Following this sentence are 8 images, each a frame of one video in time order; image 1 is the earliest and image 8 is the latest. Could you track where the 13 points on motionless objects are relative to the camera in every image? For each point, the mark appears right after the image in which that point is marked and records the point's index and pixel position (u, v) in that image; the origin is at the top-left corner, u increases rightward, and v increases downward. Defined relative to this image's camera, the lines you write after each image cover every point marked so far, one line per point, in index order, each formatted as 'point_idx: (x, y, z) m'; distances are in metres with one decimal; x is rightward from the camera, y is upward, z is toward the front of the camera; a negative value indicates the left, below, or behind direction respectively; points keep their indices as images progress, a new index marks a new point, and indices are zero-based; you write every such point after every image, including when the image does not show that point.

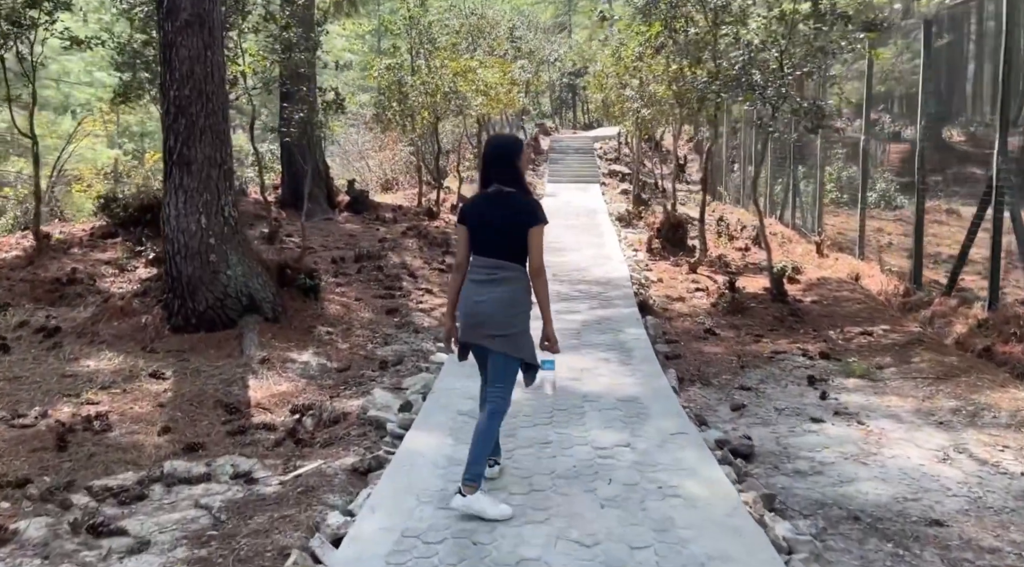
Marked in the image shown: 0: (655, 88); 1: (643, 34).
0: (+2.6, +3.3, +15.0) m
1: (+2.0, +3.7, +13.1) m
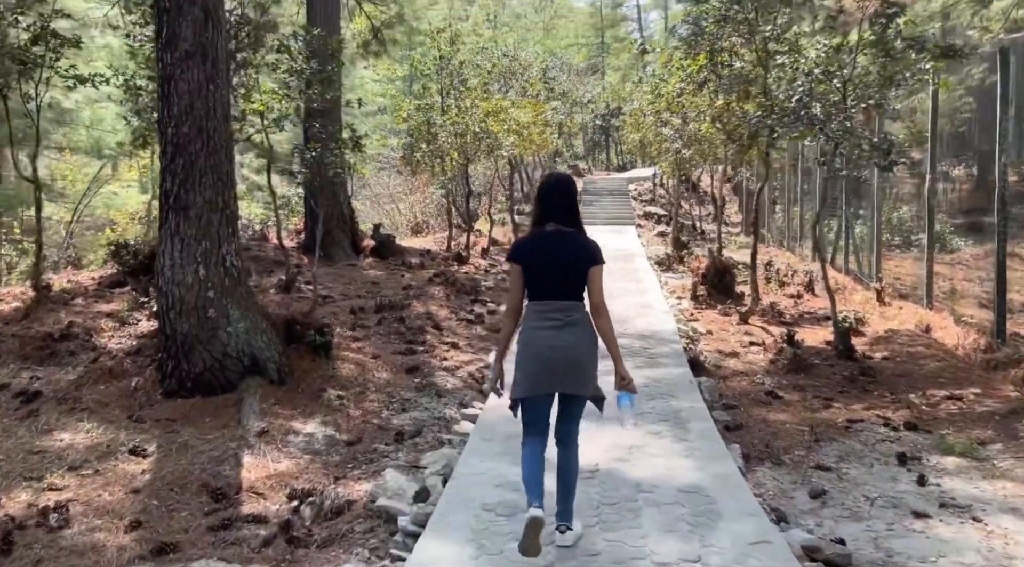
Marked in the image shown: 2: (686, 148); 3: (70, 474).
0: (+3.1, +2.5, +14.2) m
1: (+2.4, +3.0, +12.4) m
2: (+3.2, +2.5, +16.2) m
3: (-2.3, -1.0, +4.5) m
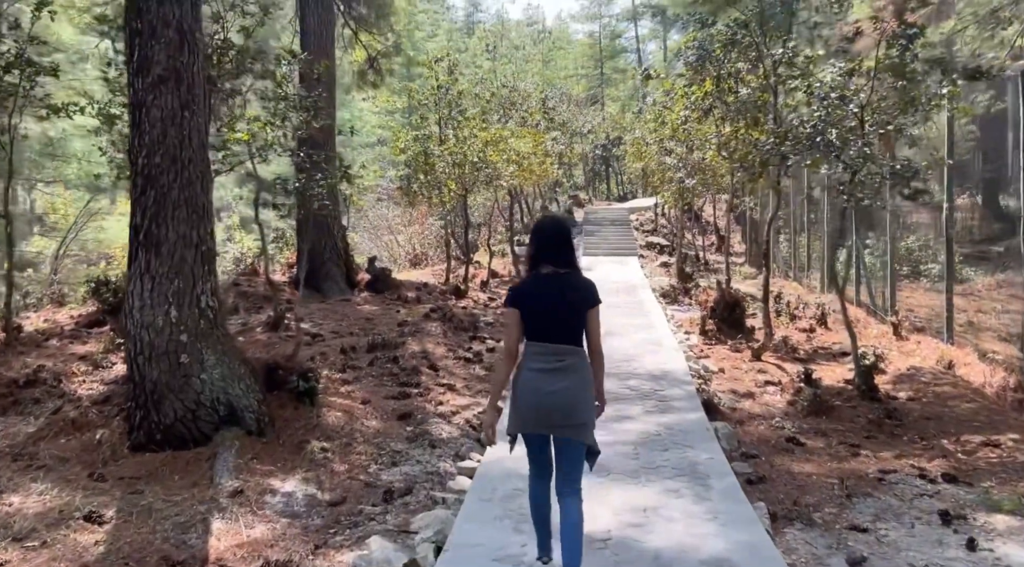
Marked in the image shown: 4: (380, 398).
0: (+3.1, +2.0, +13.8) m
1: (+2.4, +2.6, +12.0) m
2: (+3.2, +1.9, +15.8) m
3: (-2.3, -1.2, +4.0) m
4: (-1.0, -0.9, +6.8) m
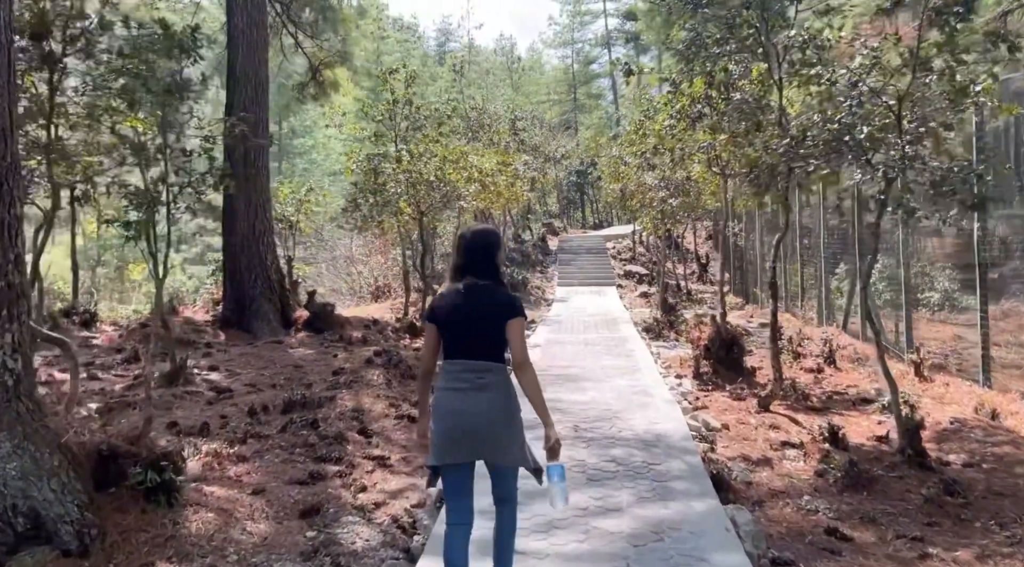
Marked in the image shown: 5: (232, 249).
0: (+2.6, +1.6, +12.3) m
1: (+1.9, +2.2, +10.5) m
2: (+2.7, +1.4, +14.2) m
3: (-2.5, -1.4, +2.3) m
4: (-1.3, -1.1, +5.0) m
5: (-3.3, +0.4, +10.4) m
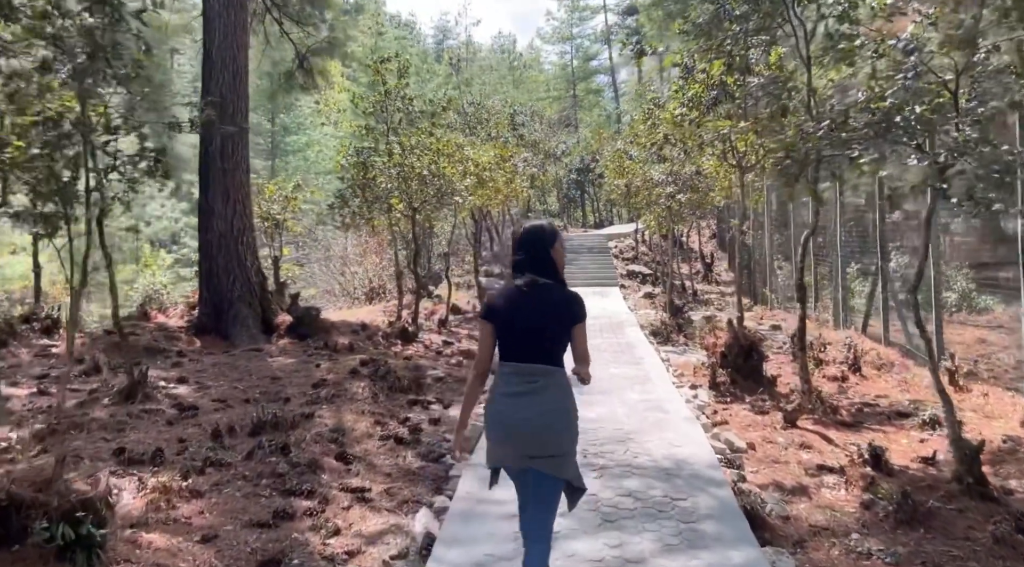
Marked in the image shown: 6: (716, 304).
0: (+2.6, +1.5, +11.5) m
1: (+1.9, +2.1, +9.7) m
2: (+2.6, +1.4, +13.5) m
3: (-2.5, -1.4, +1.5) m
4: (-1.3, -1.2, +4.3) m
5: (-3.3, +0.4, +9.6) m
6: (+4.6, -0.5, +19.8) m
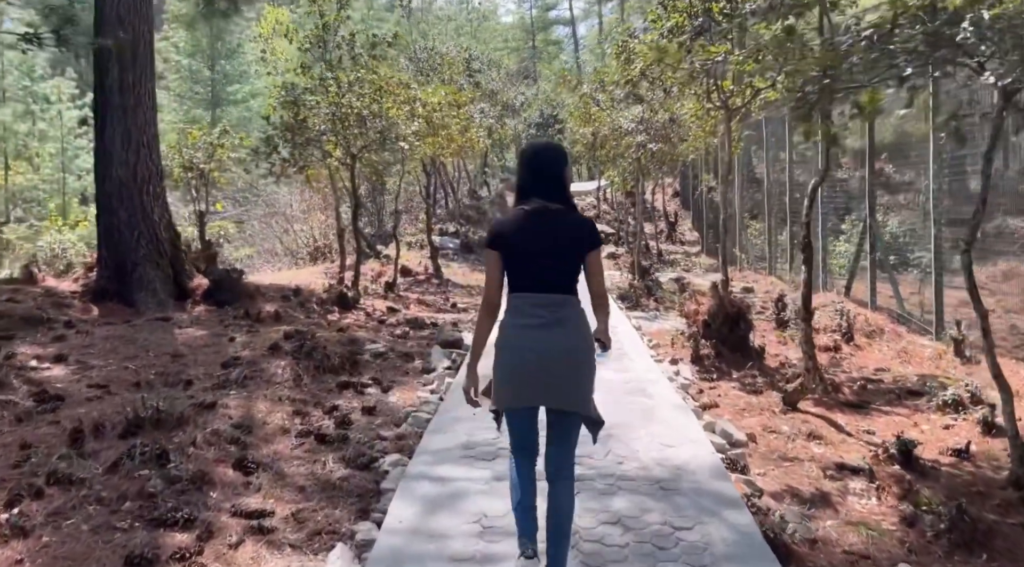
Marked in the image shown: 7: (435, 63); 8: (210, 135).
0: (+2.1, +2.0, +10.3) m
1: (+1.5, +2.5, +8.4) m
2: (+2.0, +1.9, +12.3) m
3: (-2.6, -1.4, +0.2) m
4: (-1.5, -1.0, +3.0) m
5: (-3.7, +0.8, +8.1) m
6: (+3.6, +0.4, +18.8) m
7: (-1.6, +4.7, +18.5) m
8: (-4.3, +2.1, +12.5) m
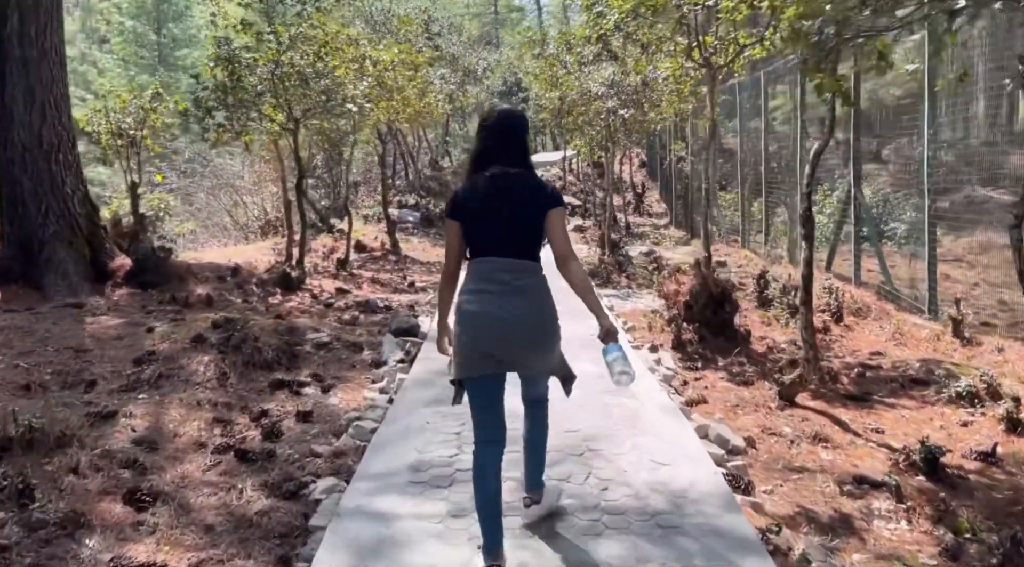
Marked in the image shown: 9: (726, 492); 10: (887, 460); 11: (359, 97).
0: (+1.6, +2.3, +9.5) m
1: (+1.1, +2.7, +7.6) m
2: (+1.5, +2.3, +11.4) m
3: (-2.5, -1.5, -0.7) m
4: (-1.6, -1.0, +2.1) m
5: (-4.1, +0.9, +7.1) m
6: (+2.9, +0.9, +18.1) m
7: (-2.4, +5.2, +17.4) m
8: (-4.8, +2.4, +11.4) m
9: (+0.8, -0.8, +3.4) m
10: (+1.9, -0.9, +4.5) m
11: (-1.7, +2.0, +9.5) m
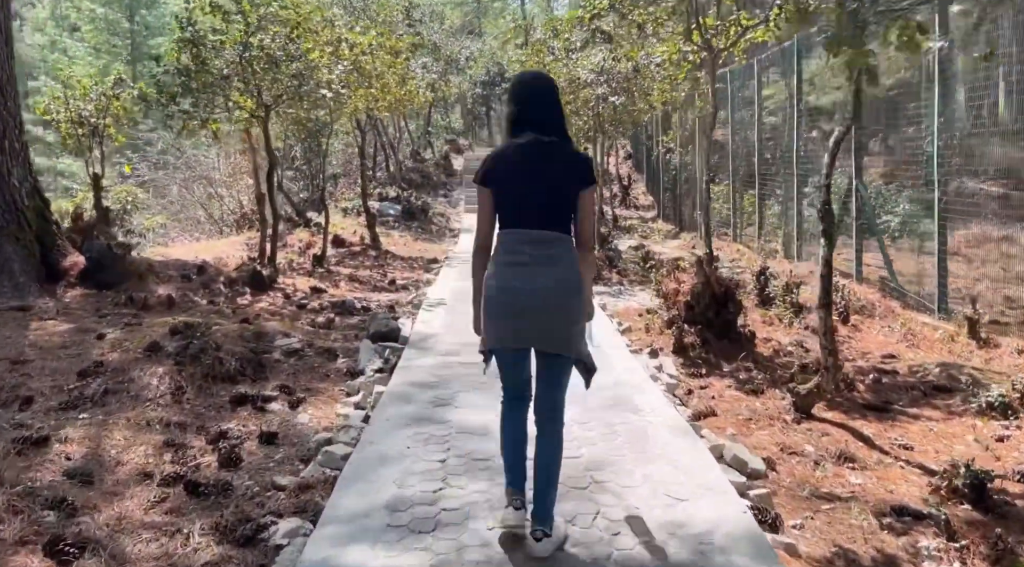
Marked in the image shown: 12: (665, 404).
0: (+1.5, +2.3, +9.0) m
1: (+1.0, +2.7, +7.0) m
2: (+1.3, +2.3, +10.9) m
3: (-2.5, -1.5, -1.3) m
4: (-1.6, -1.1, +1.6) m
5: (-4.2, +0.9, +6.5) m
6: (+2.6, +1.1, +17.6) m
7: (-2.7, +5.2, +16.8) m
8: (-5.0, +2.4, +10.8) m
9: (+0.8, -0.8, +2.9) m
10: (+1.9, -0.9, +4.0) m
11: (-1.8, +2.0, +8.9) m
12: (+0.8, -0.6, +4.4) m
